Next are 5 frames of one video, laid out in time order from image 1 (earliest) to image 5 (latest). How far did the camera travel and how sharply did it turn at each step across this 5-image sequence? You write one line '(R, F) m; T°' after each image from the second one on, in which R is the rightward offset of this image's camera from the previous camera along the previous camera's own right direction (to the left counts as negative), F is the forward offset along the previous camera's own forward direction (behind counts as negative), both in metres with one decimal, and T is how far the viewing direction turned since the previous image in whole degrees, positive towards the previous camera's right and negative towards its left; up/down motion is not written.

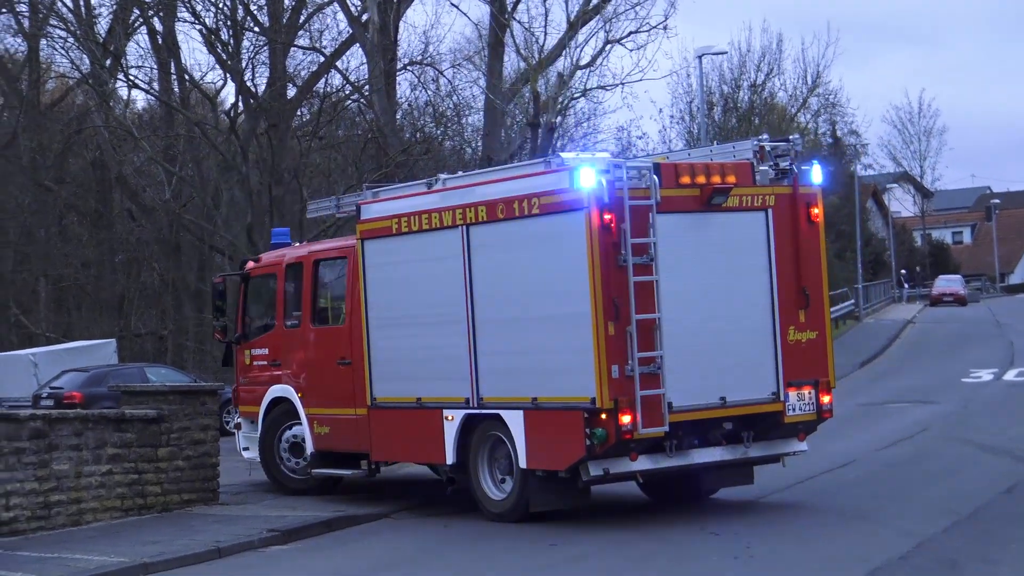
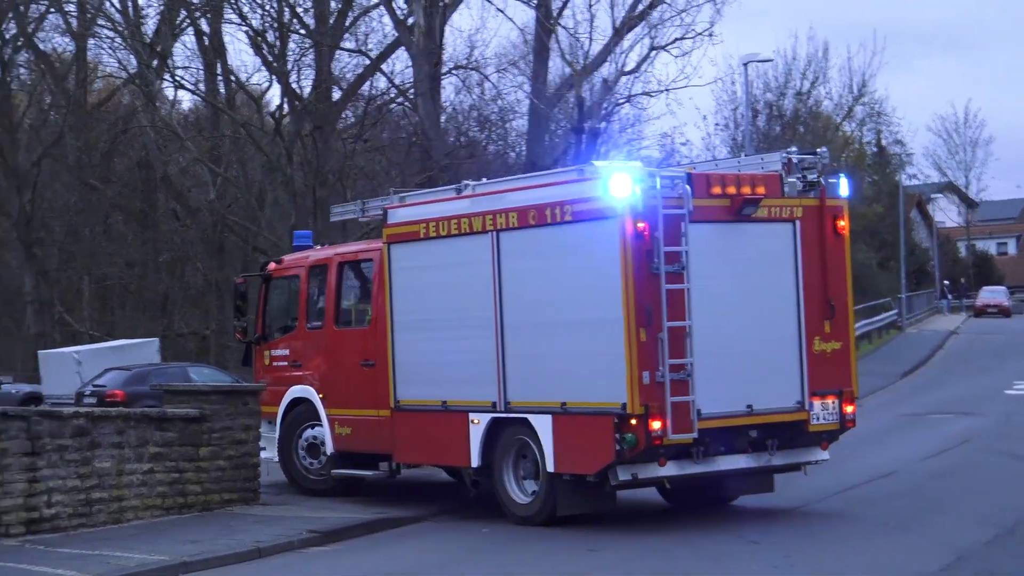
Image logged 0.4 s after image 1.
(0.0, 0.0) m; -1°
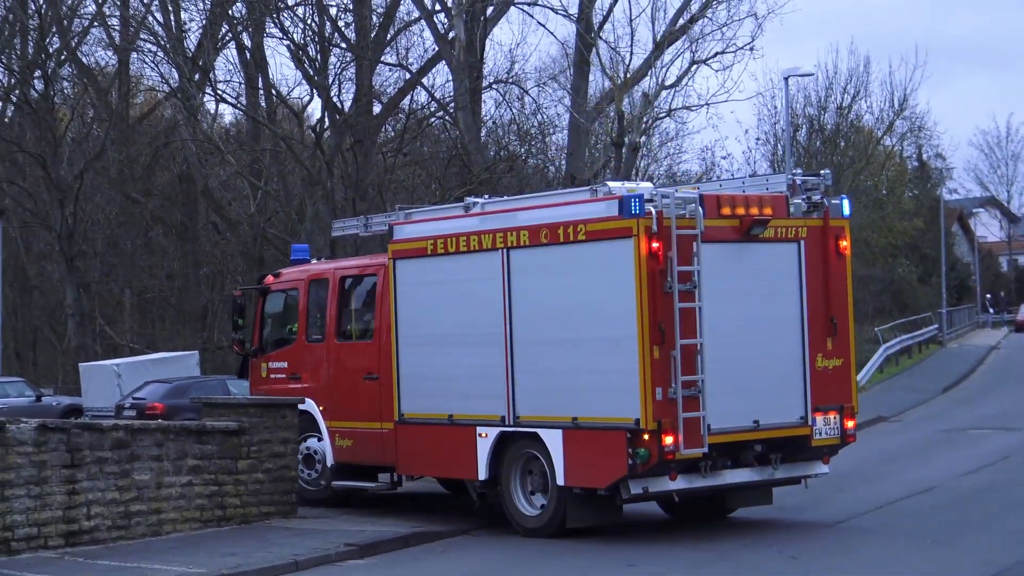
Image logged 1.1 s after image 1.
(0.0, 0.0) m; -1°
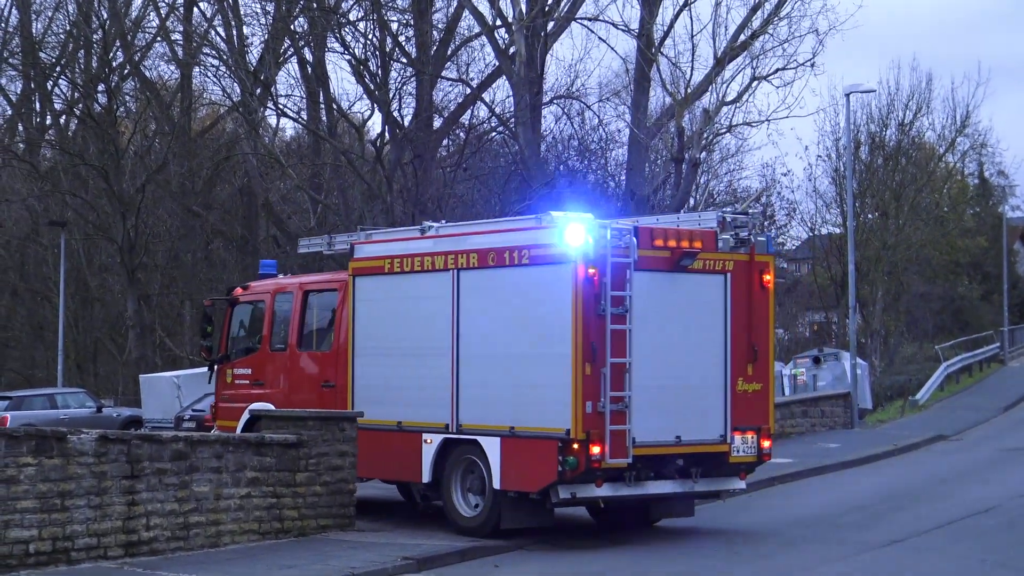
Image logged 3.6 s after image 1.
(0.0, 0.0) m; -2°
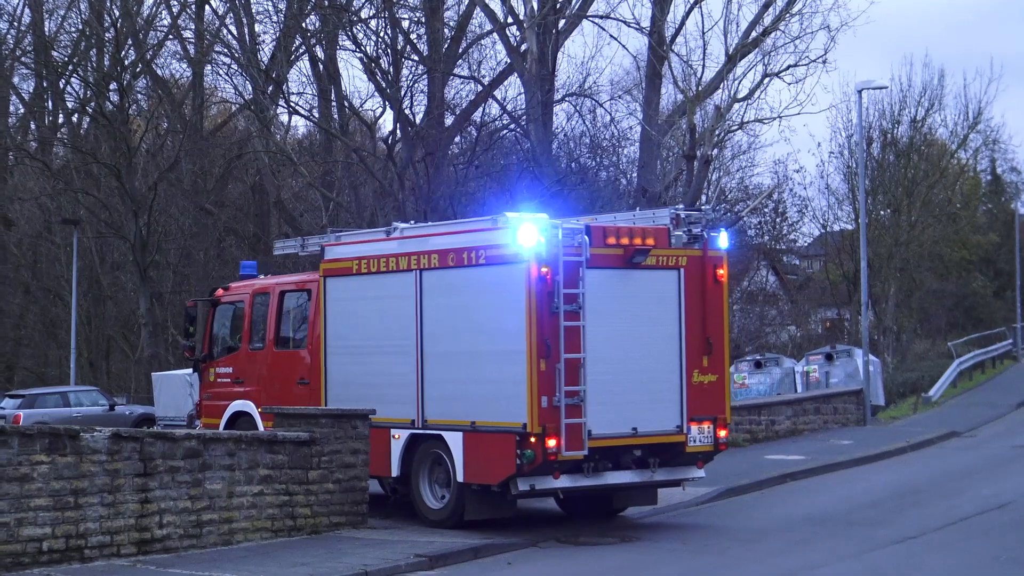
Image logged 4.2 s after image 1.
(0.0, 0.0) m; 0°
